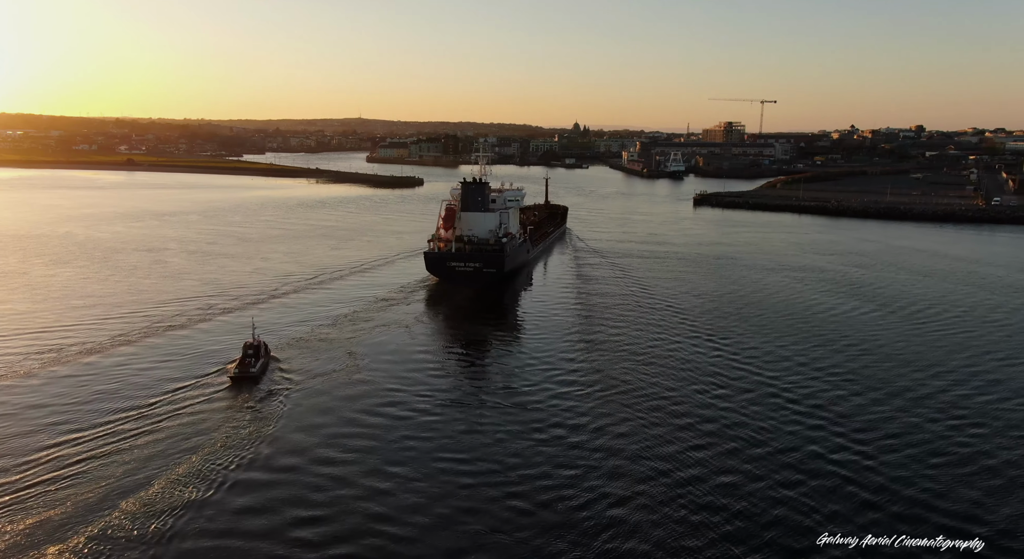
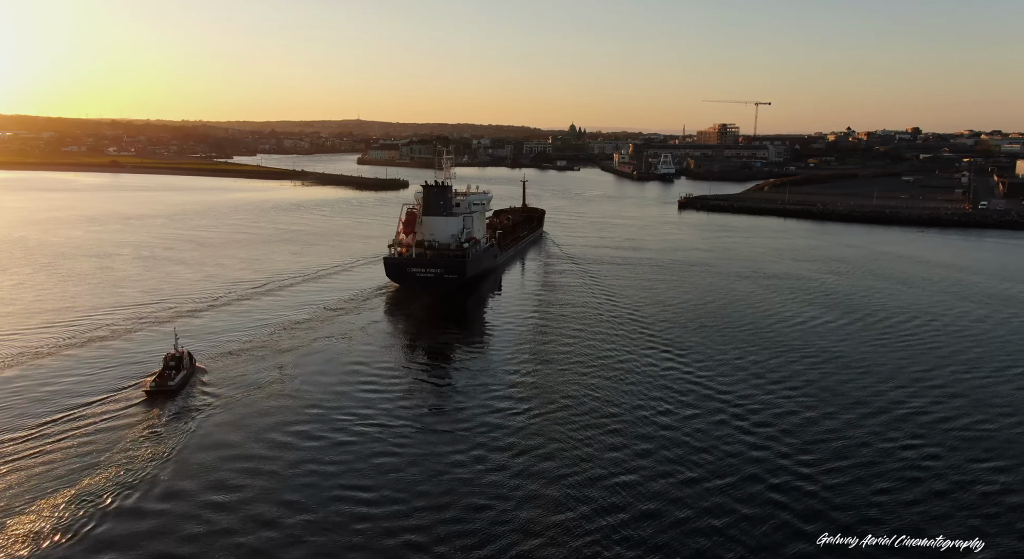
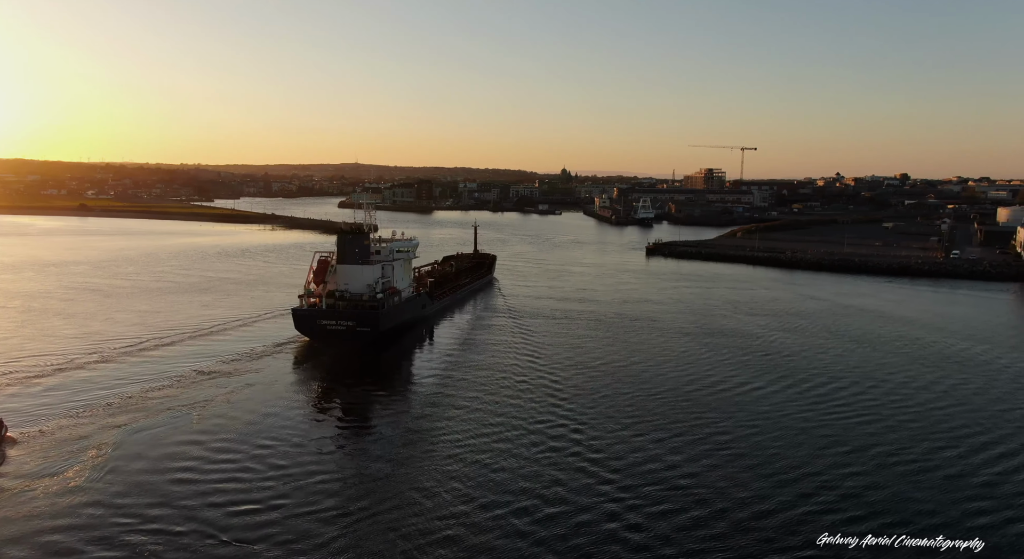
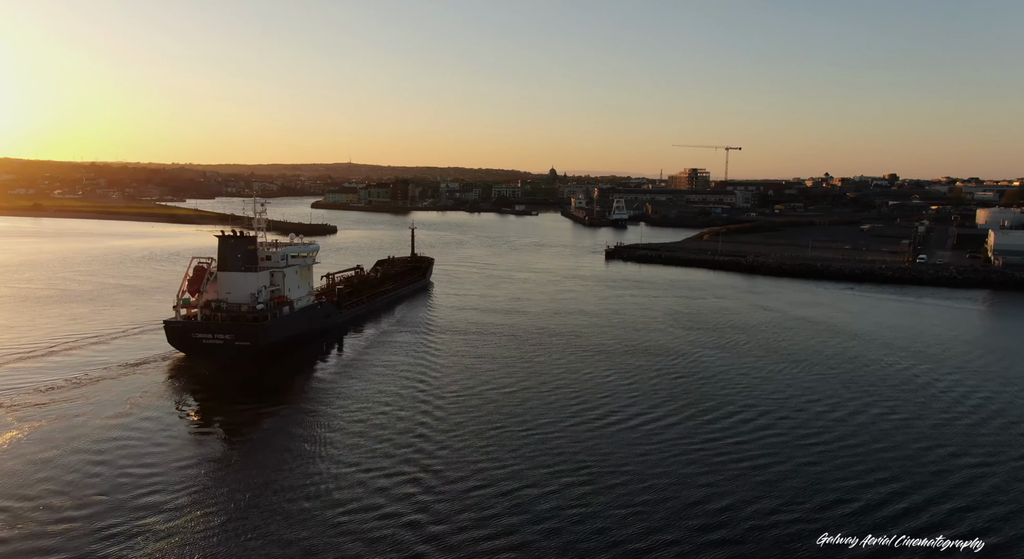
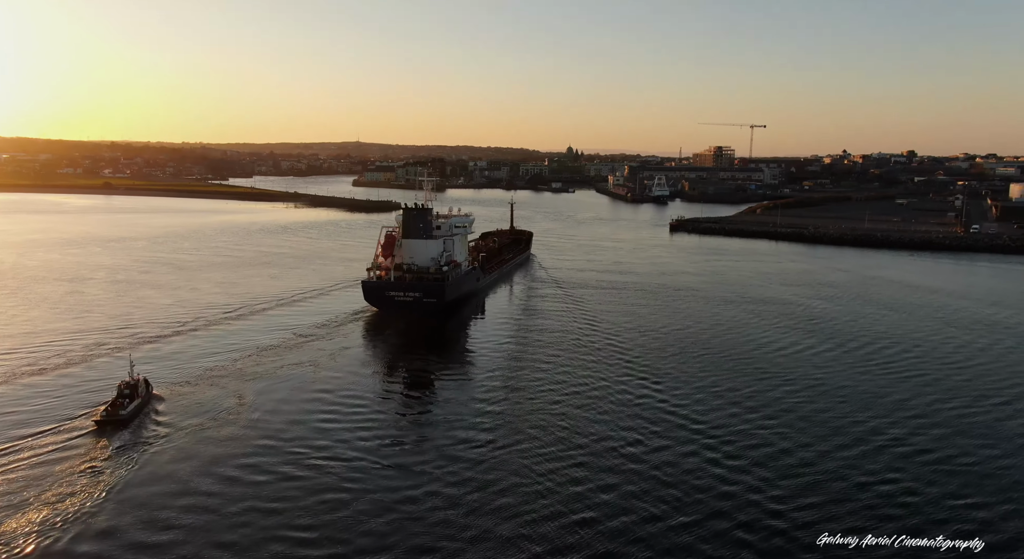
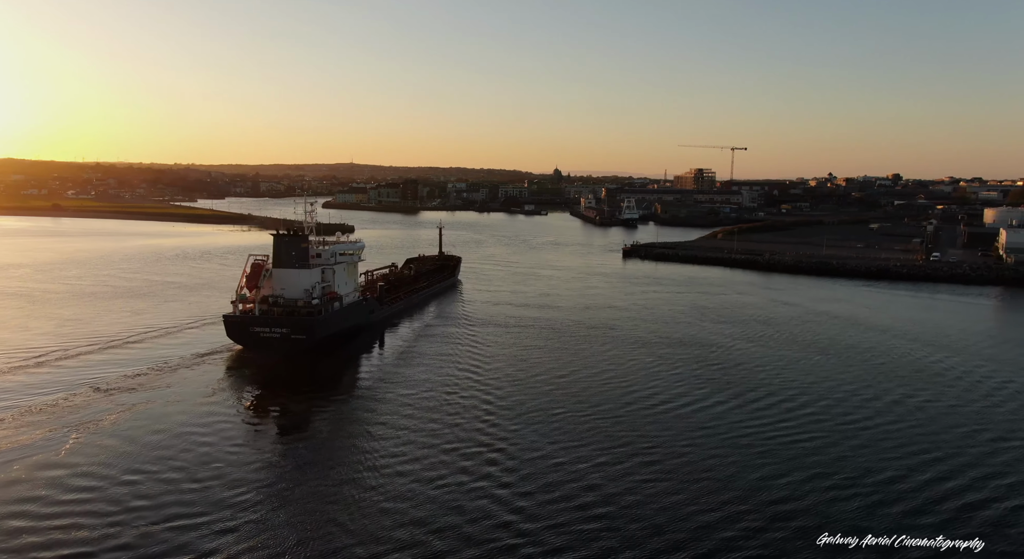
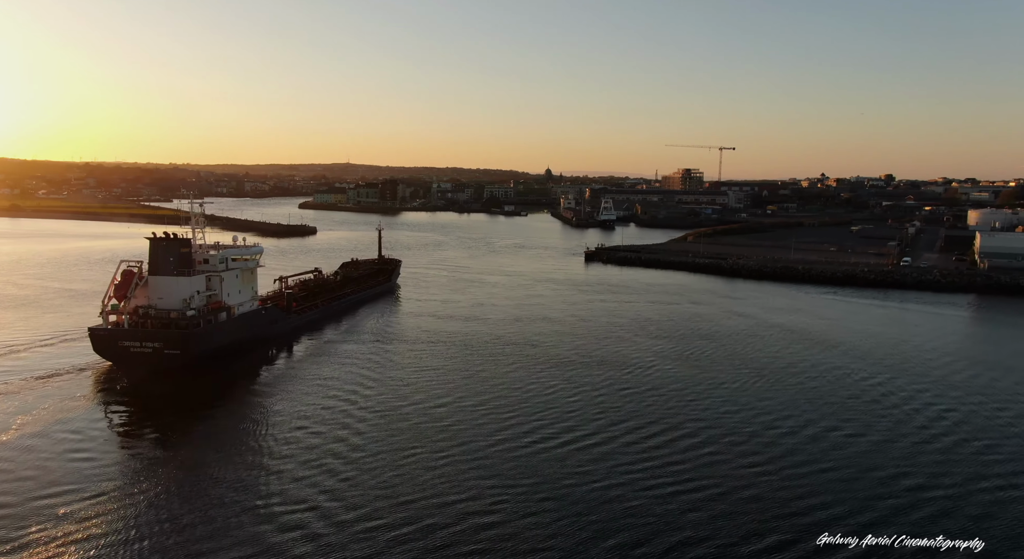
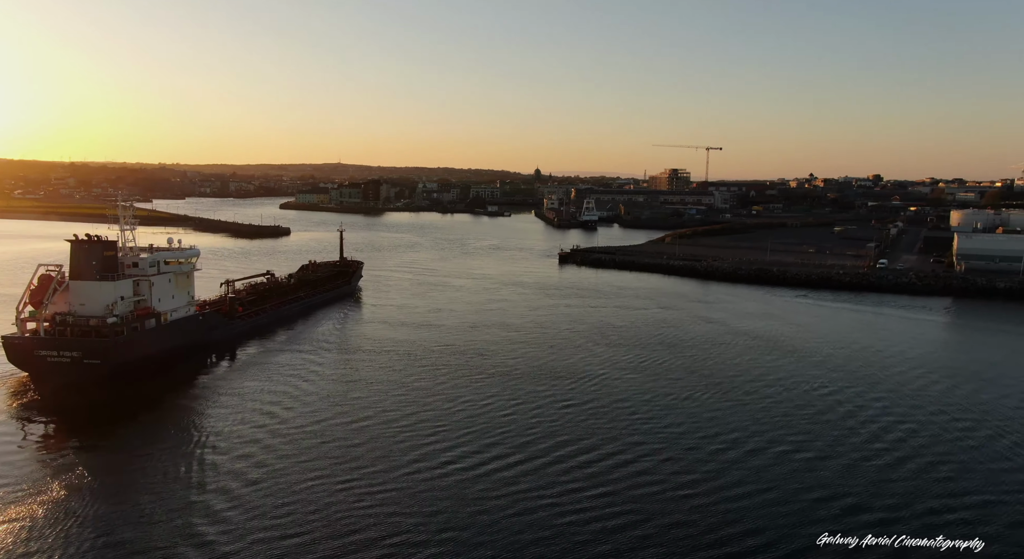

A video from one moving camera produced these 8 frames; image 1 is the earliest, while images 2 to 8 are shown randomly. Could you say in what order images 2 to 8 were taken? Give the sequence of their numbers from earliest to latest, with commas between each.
2, 5, 3, 6, 4, 7, 8
